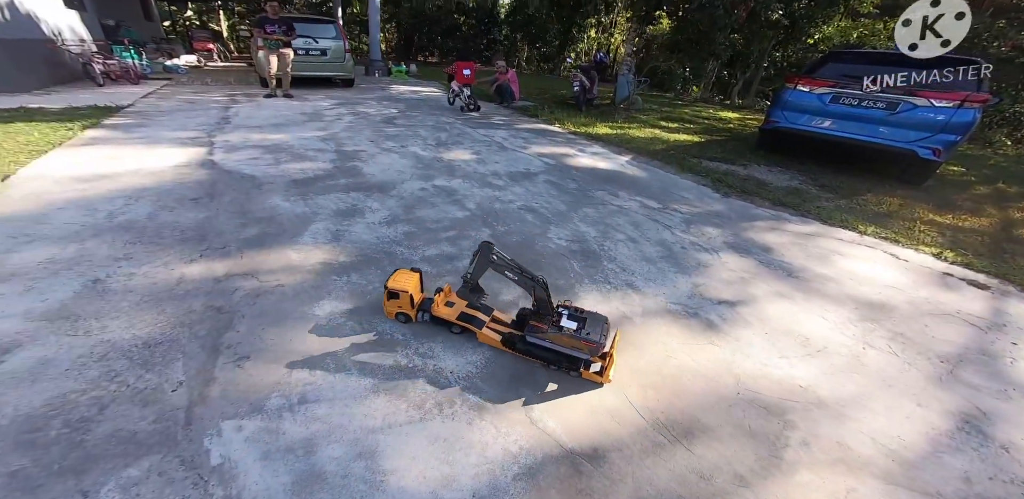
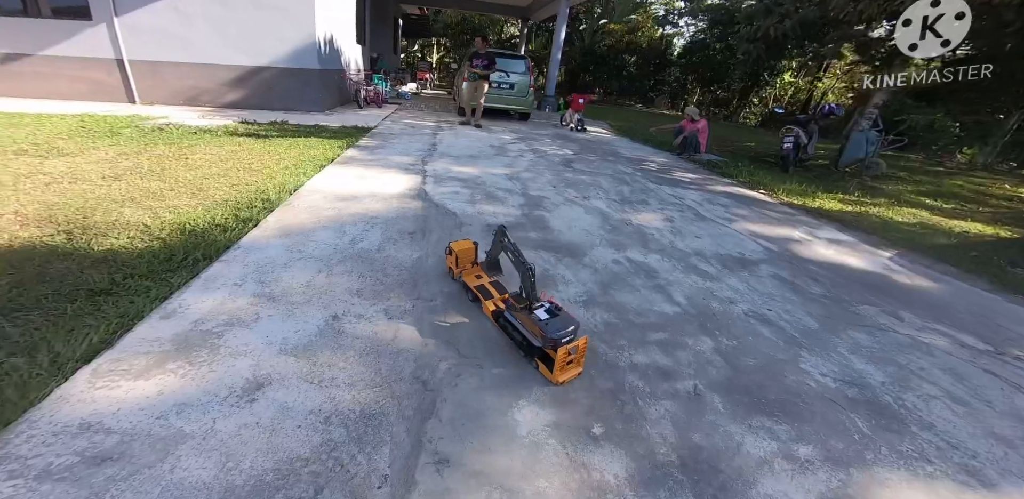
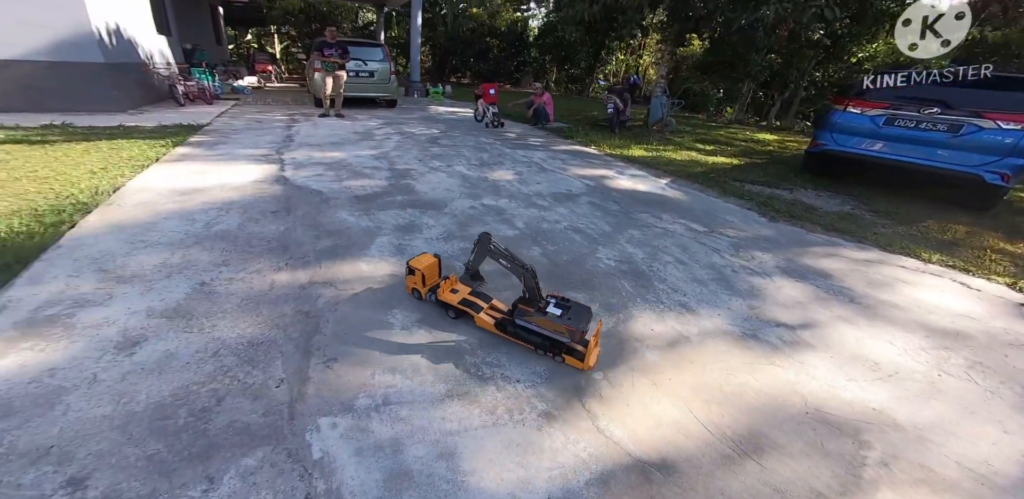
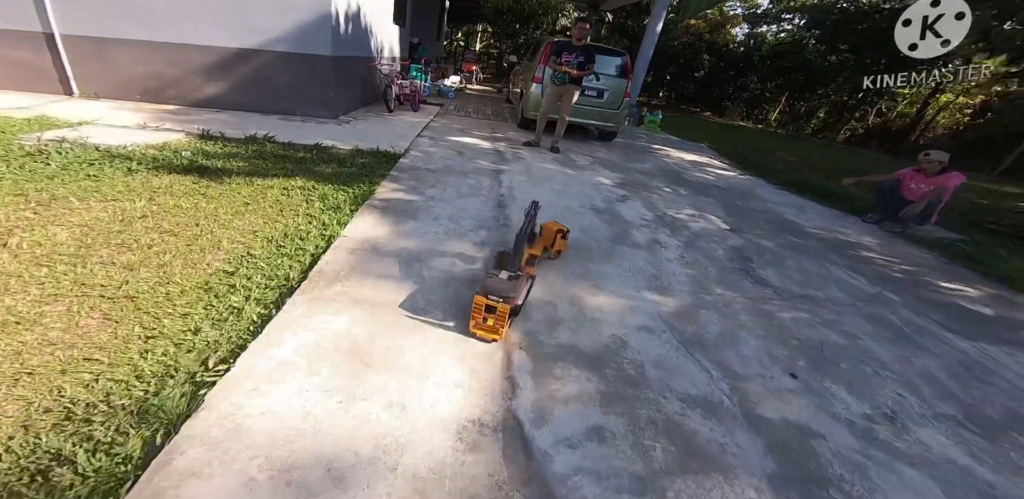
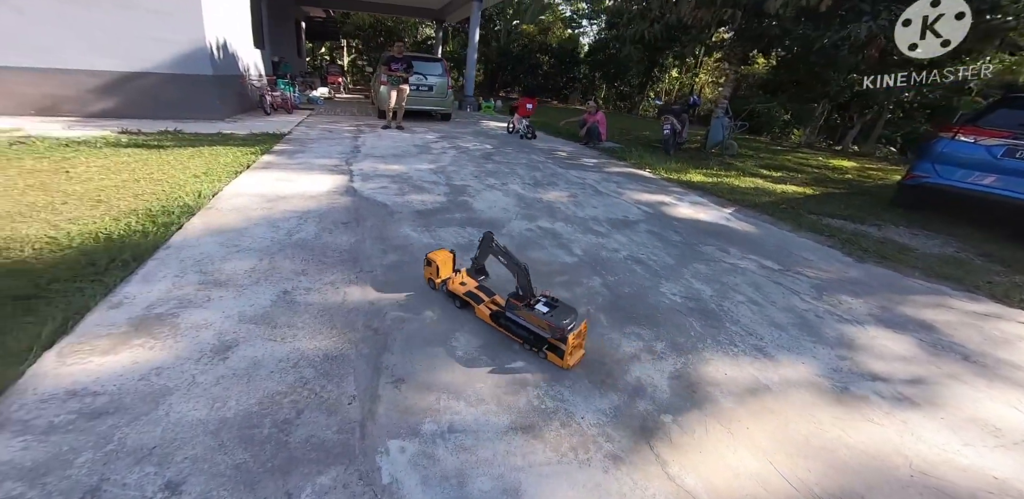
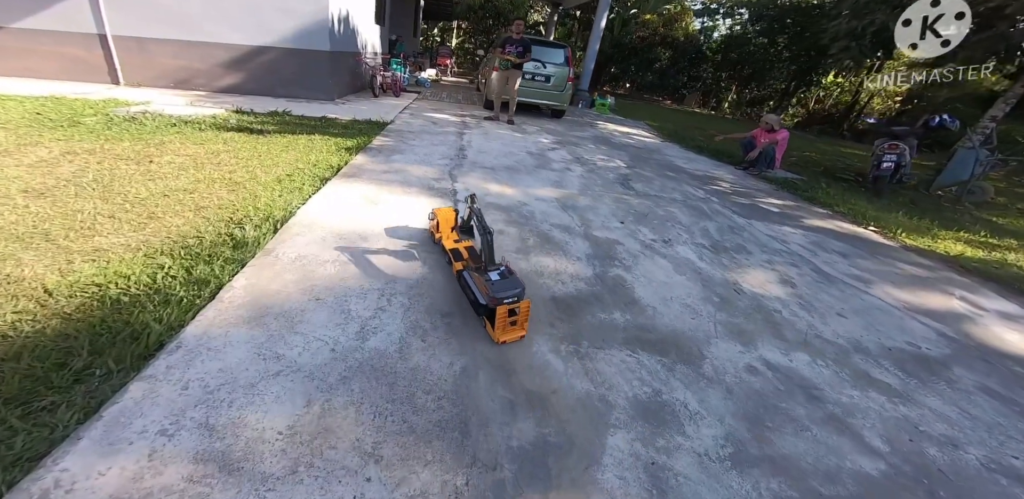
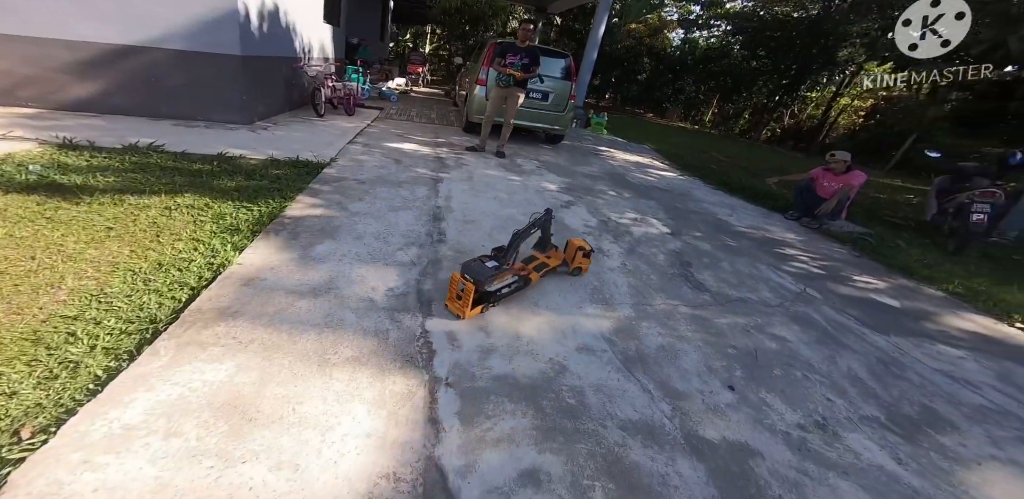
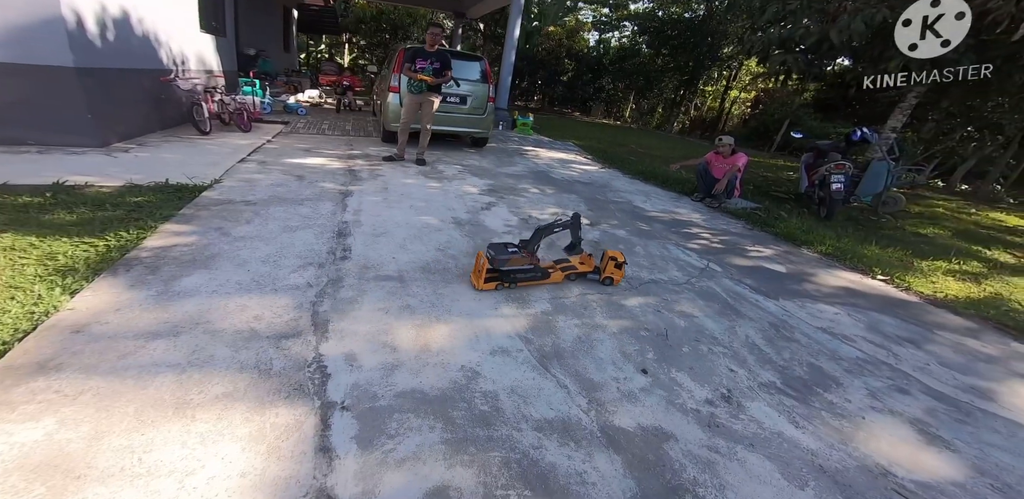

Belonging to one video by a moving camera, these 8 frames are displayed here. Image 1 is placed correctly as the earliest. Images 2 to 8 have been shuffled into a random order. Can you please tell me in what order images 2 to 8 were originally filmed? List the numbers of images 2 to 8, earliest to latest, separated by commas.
3, 5, 2, 6, 4, 7, 8
